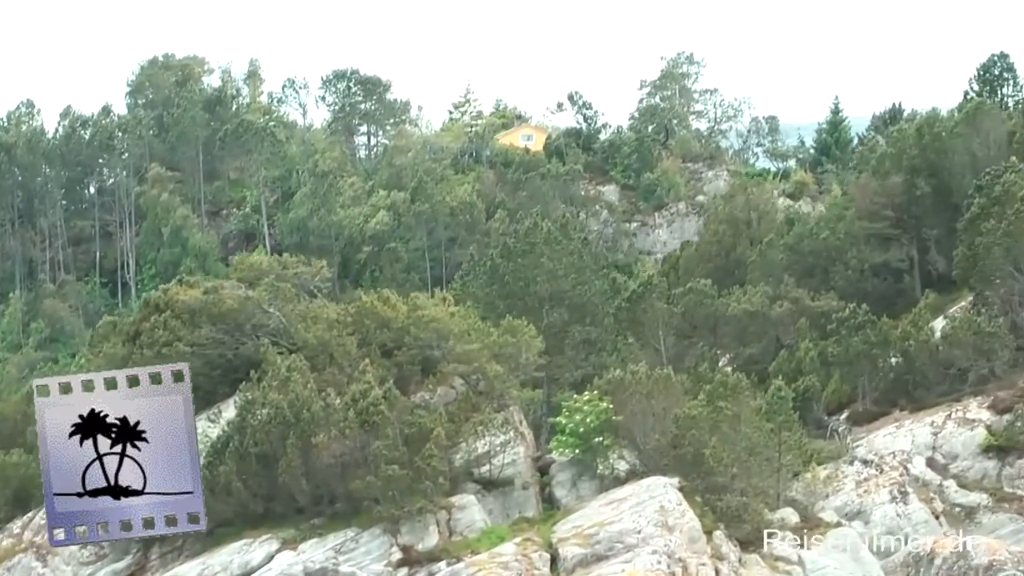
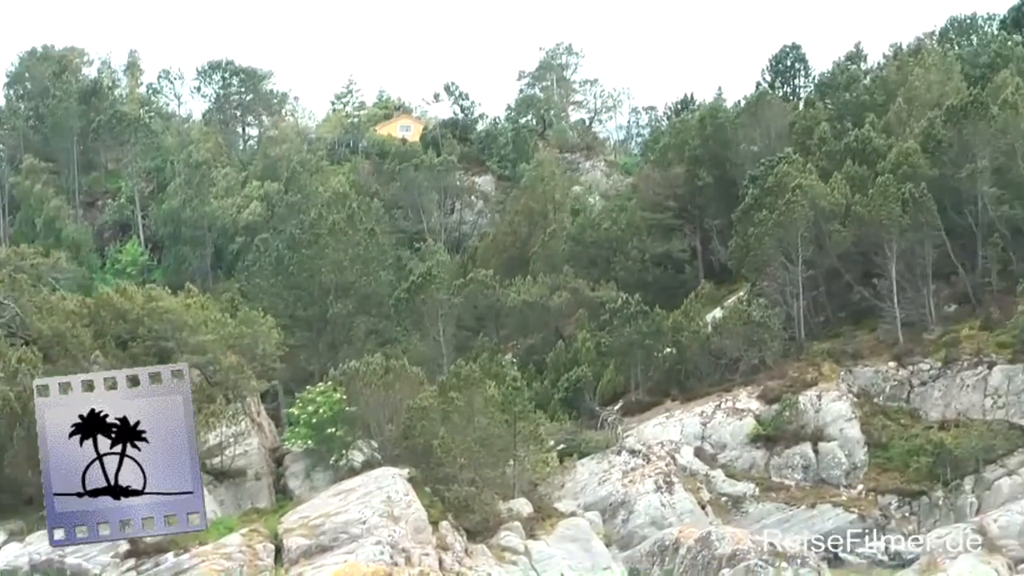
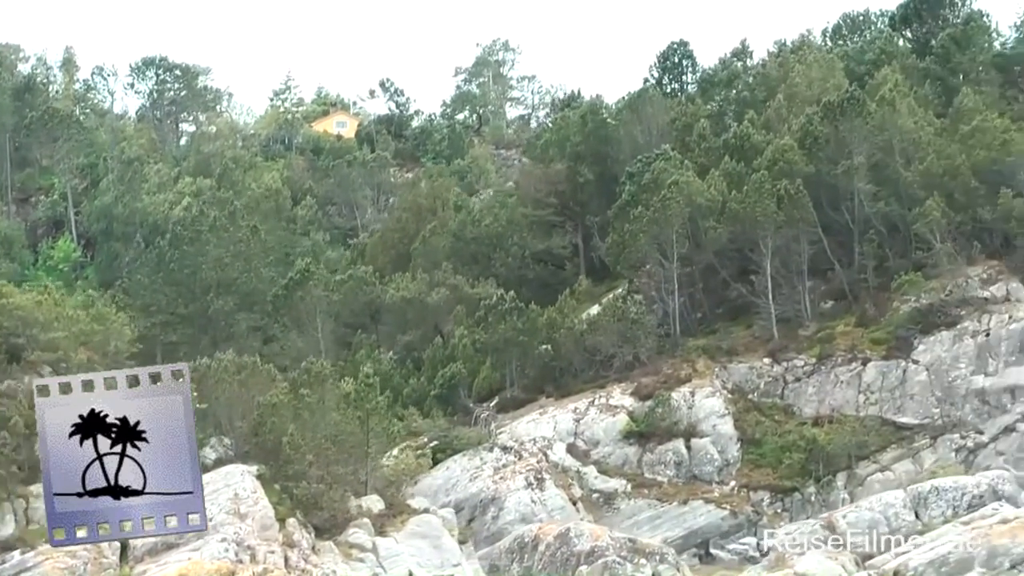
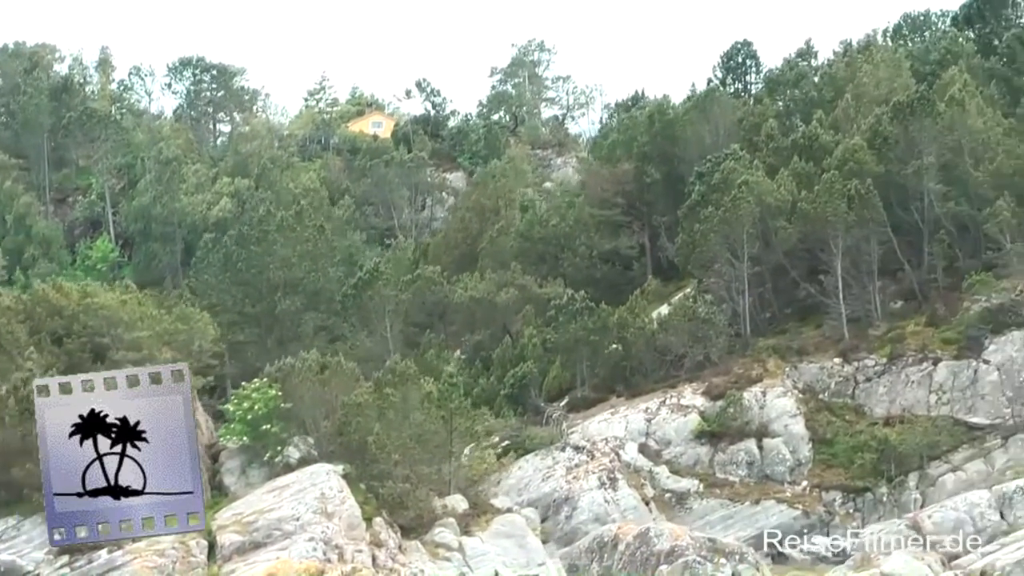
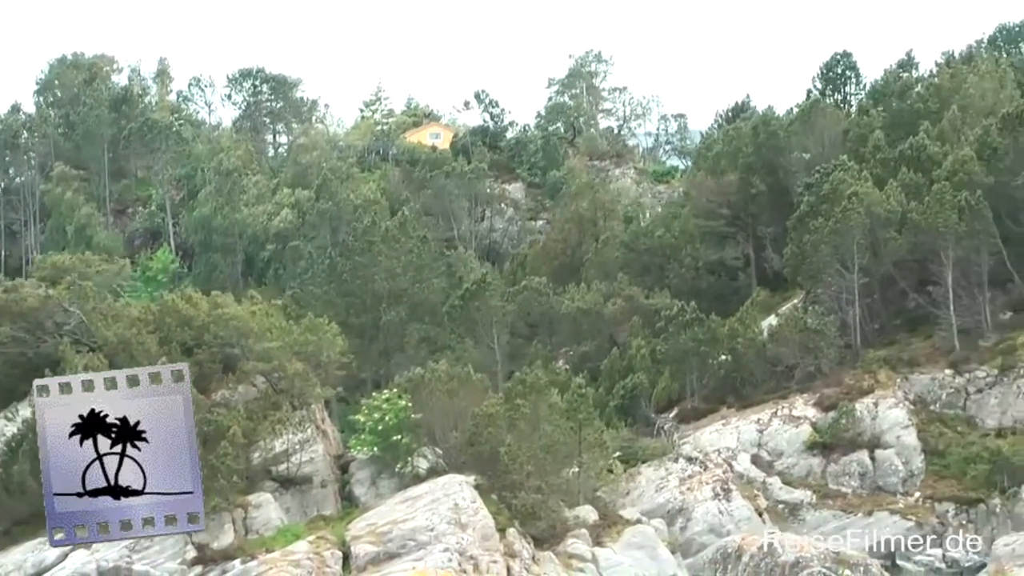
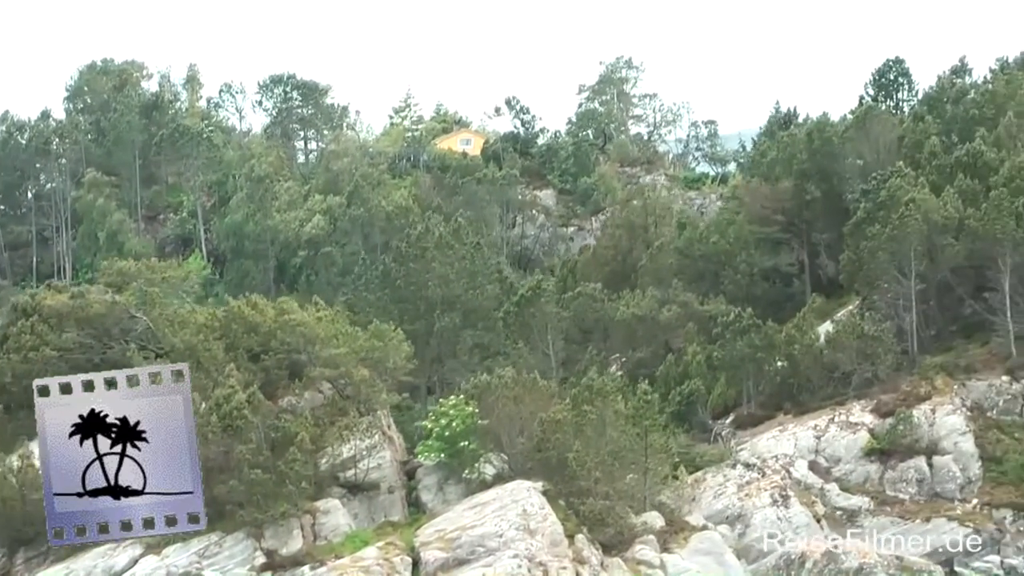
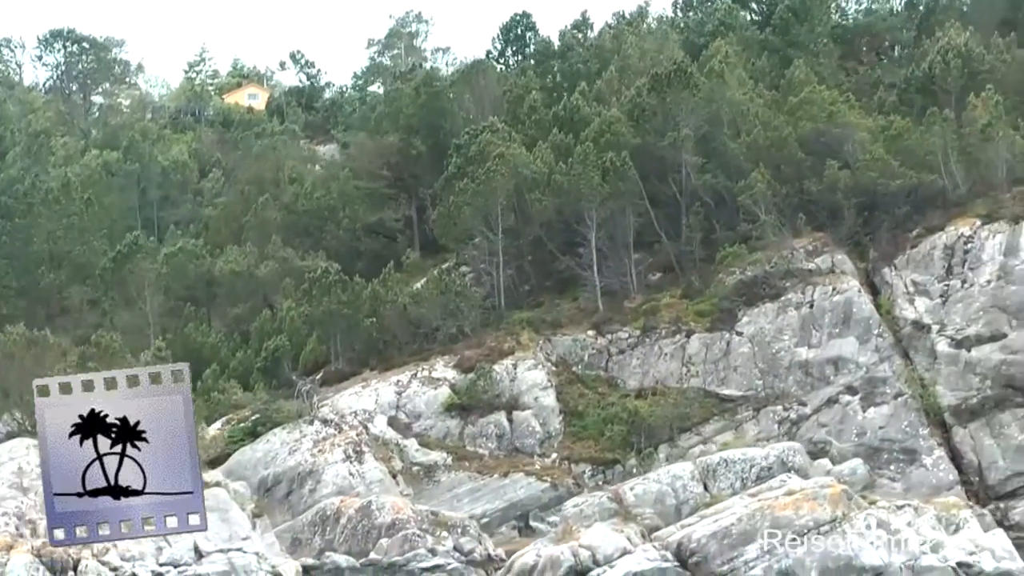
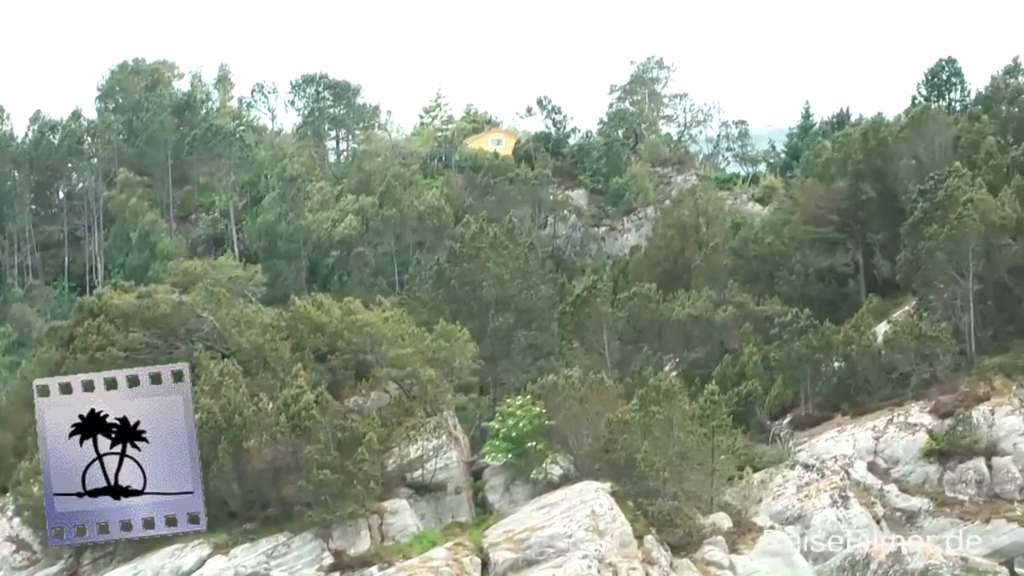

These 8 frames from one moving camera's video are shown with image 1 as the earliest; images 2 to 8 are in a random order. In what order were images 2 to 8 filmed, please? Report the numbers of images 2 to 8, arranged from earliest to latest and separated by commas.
8, 6, 5, 2, 4, 3, 7
